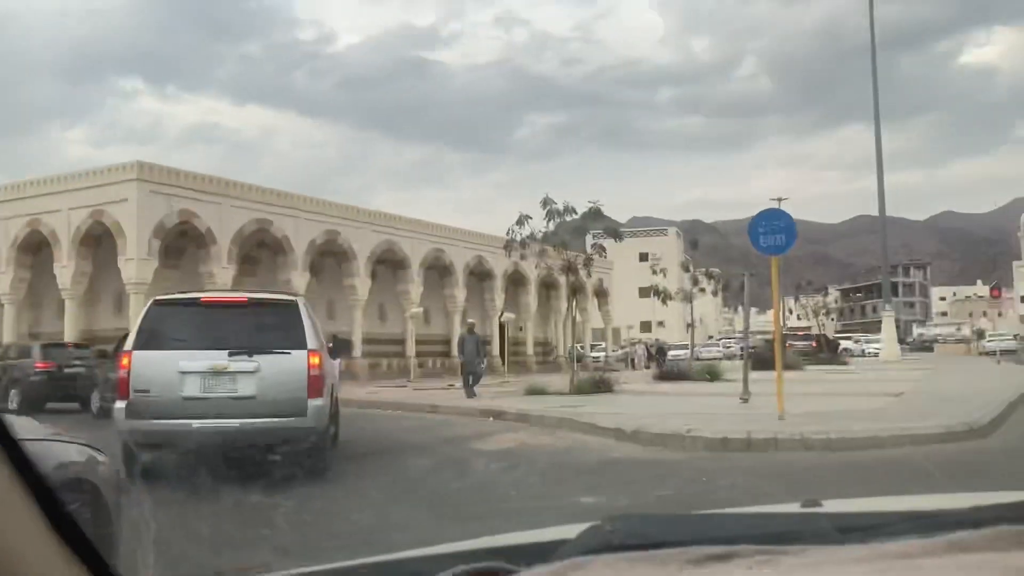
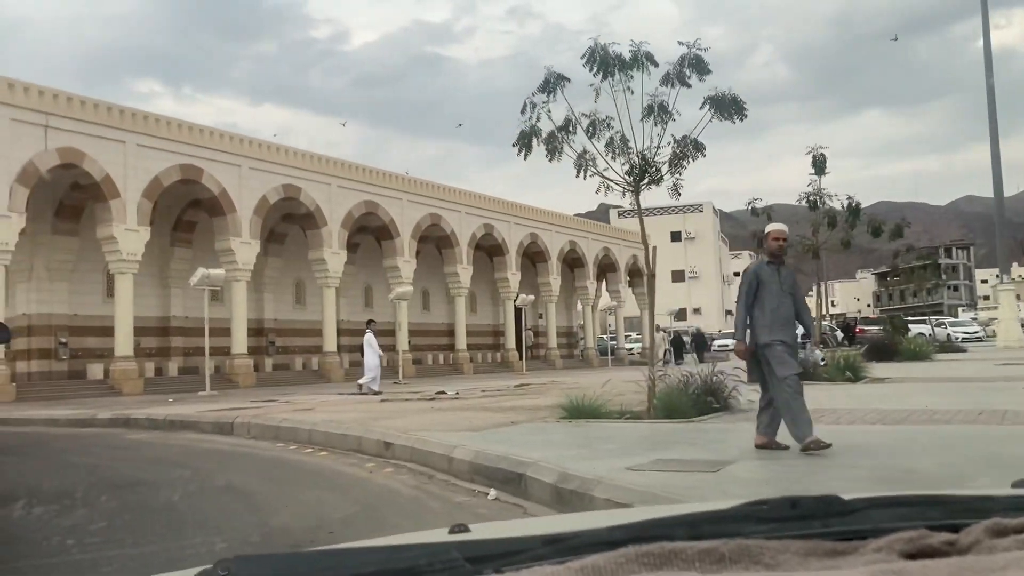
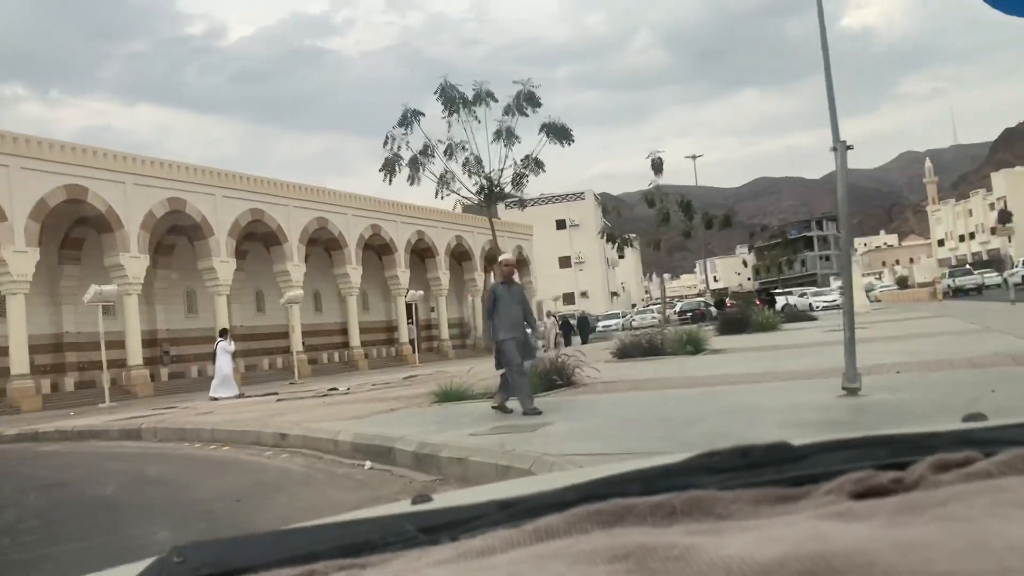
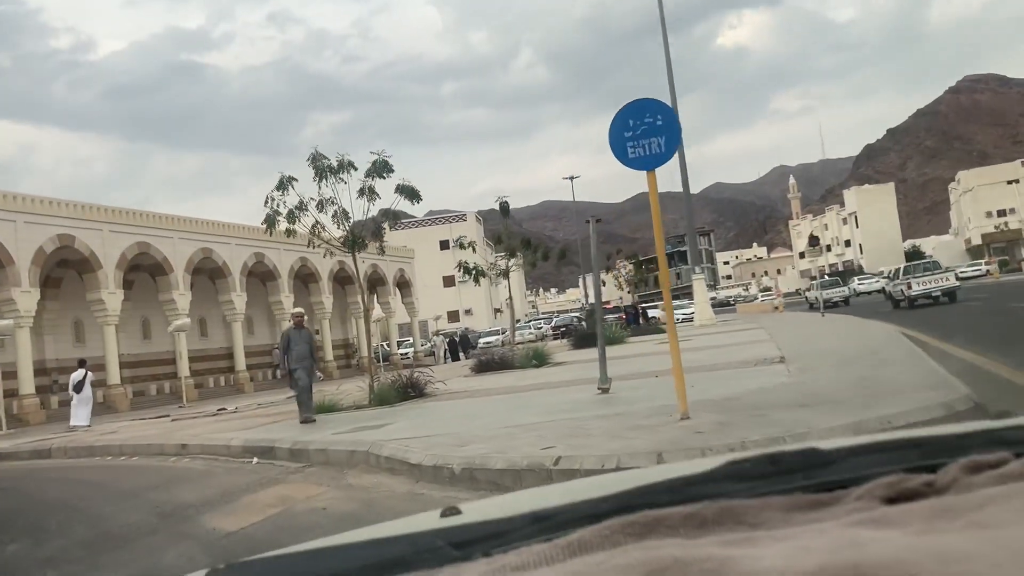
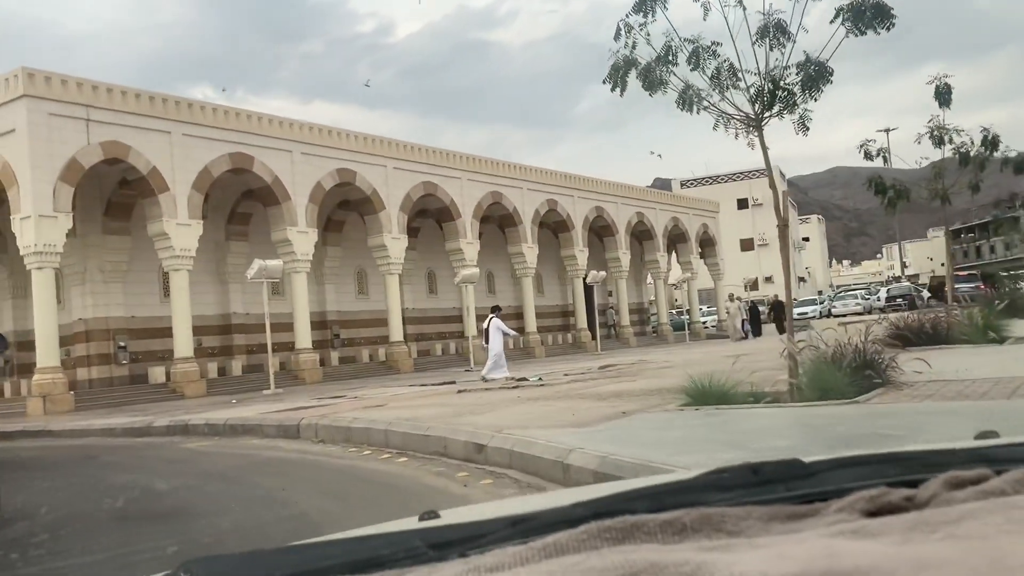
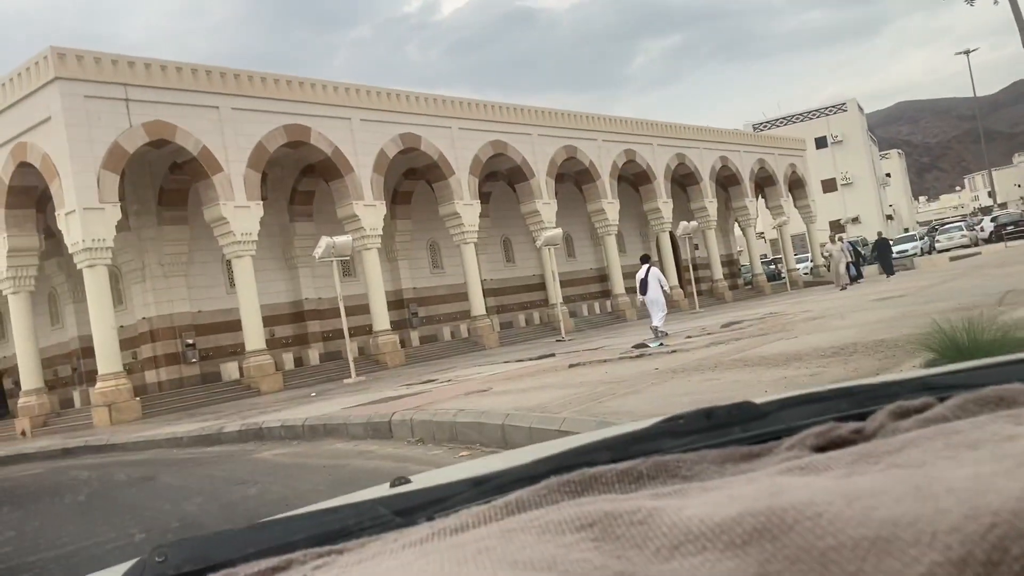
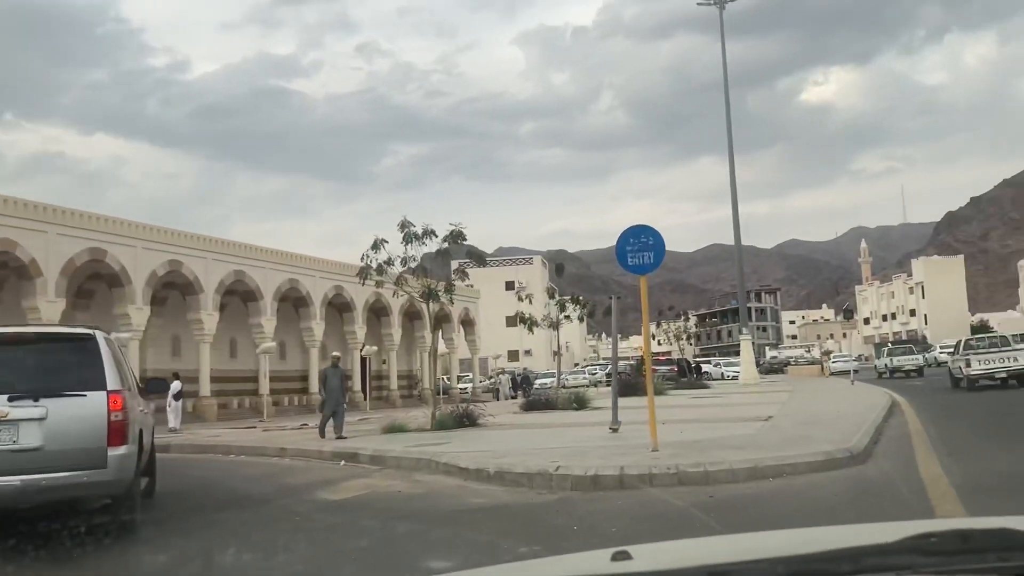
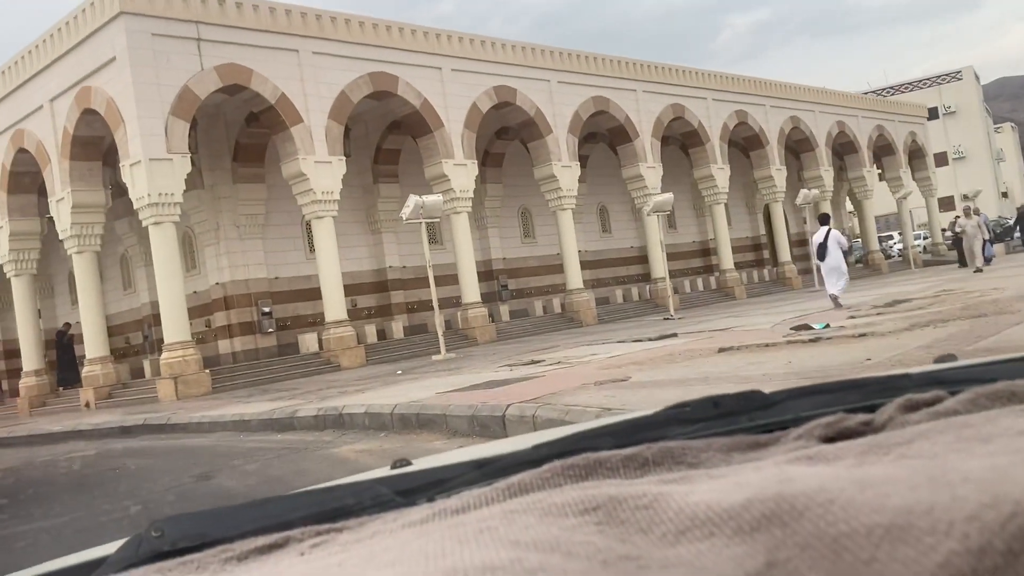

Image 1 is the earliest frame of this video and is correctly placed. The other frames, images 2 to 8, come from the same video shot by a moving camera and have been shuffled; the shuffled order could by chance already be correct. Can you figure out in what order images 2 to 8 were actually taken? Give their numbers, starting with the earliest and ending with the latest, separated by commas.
7, 4, 3, 2, 5, 6, 8
